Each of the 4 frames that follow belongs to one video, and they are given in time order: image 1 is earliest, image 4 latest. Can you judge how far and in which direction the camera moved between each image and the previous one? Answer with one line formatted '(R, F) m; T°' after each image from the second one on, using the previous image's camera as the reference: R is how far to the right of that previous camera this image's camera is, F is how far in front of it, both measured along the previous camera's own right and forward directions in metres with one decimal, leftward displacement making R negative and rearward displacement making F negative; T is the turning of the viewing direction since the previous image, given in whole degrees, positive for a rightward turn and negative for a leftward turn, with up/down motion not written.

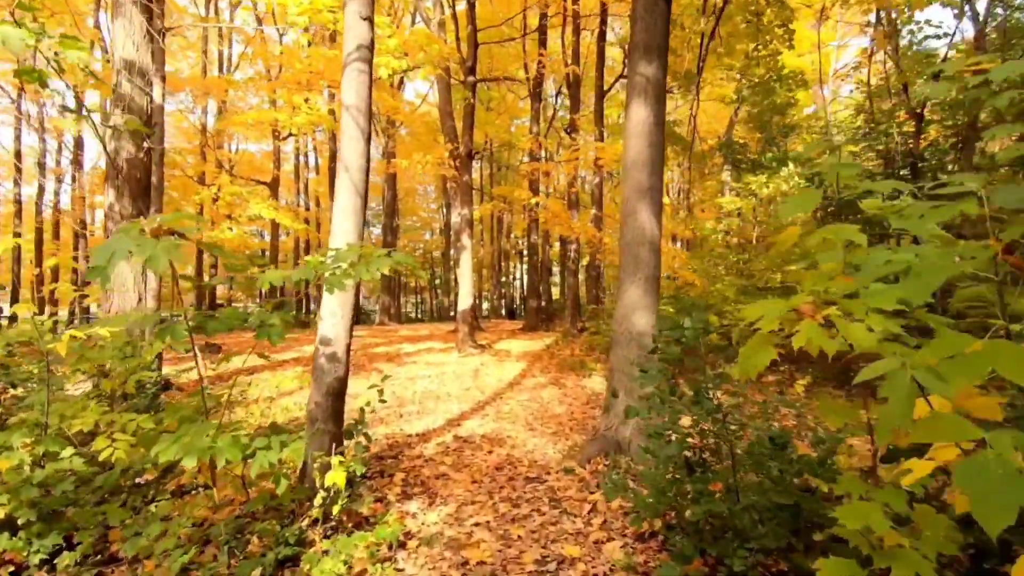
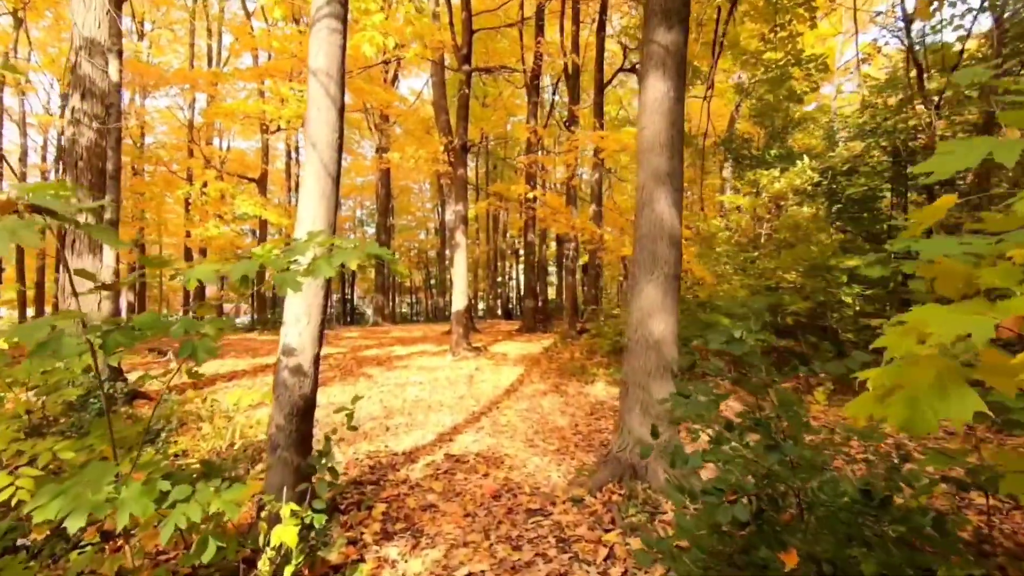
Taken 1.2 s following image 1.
(0.0, +0.6) m; 0°
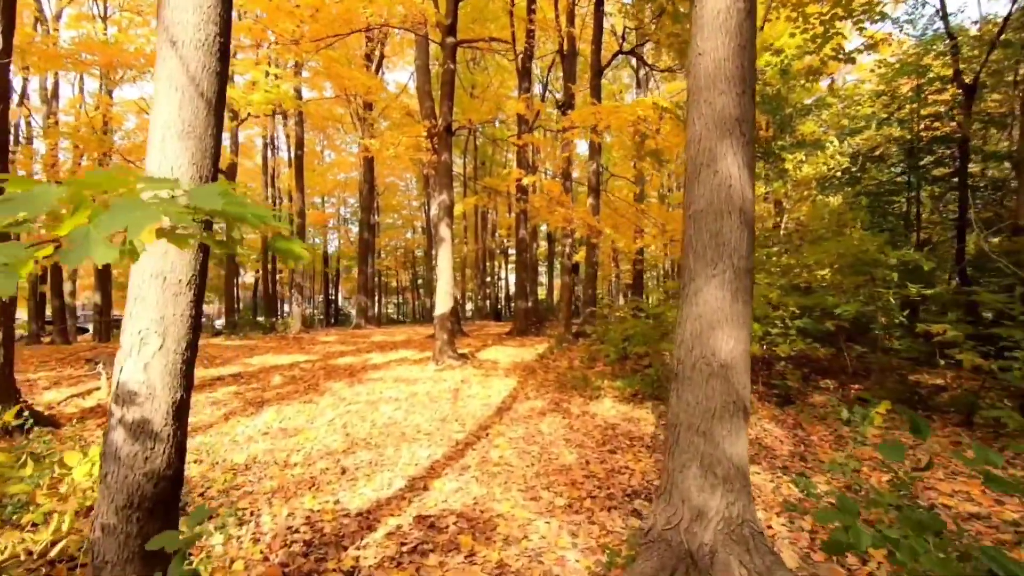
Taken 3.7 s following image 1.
(0.0, +1.3) m; +1°
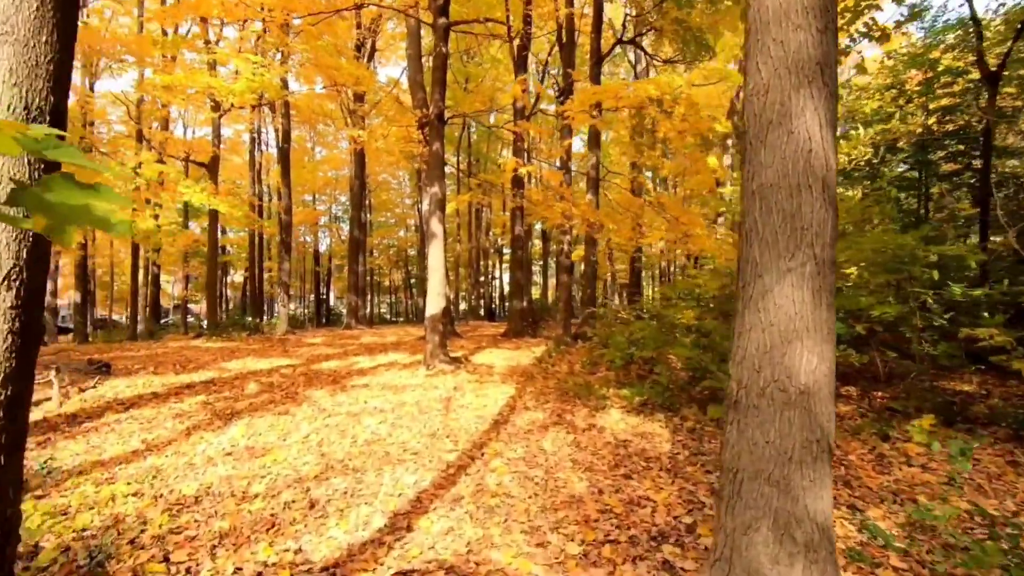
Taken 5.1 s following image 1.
(-0.1, +0.7) m; +1°
